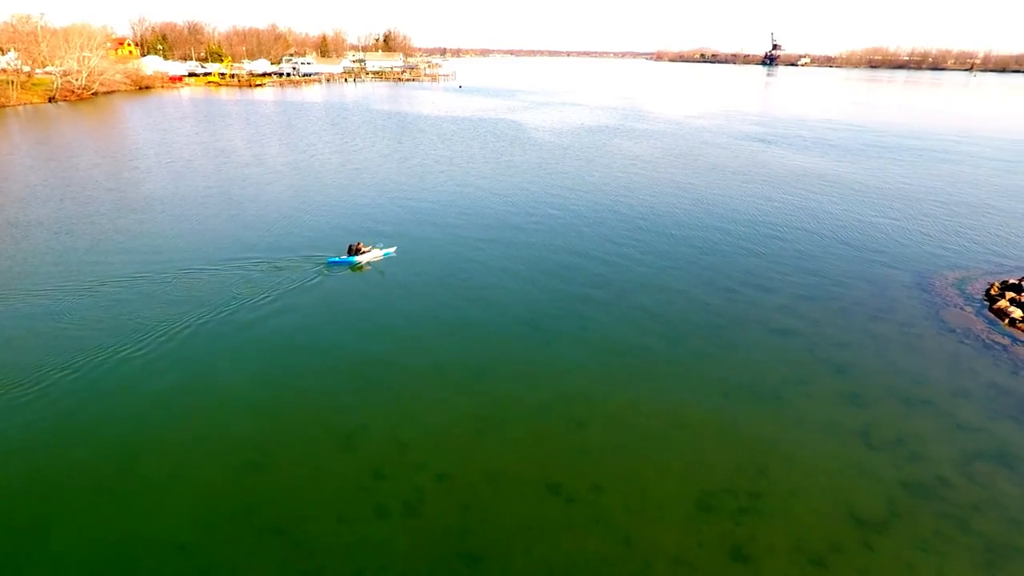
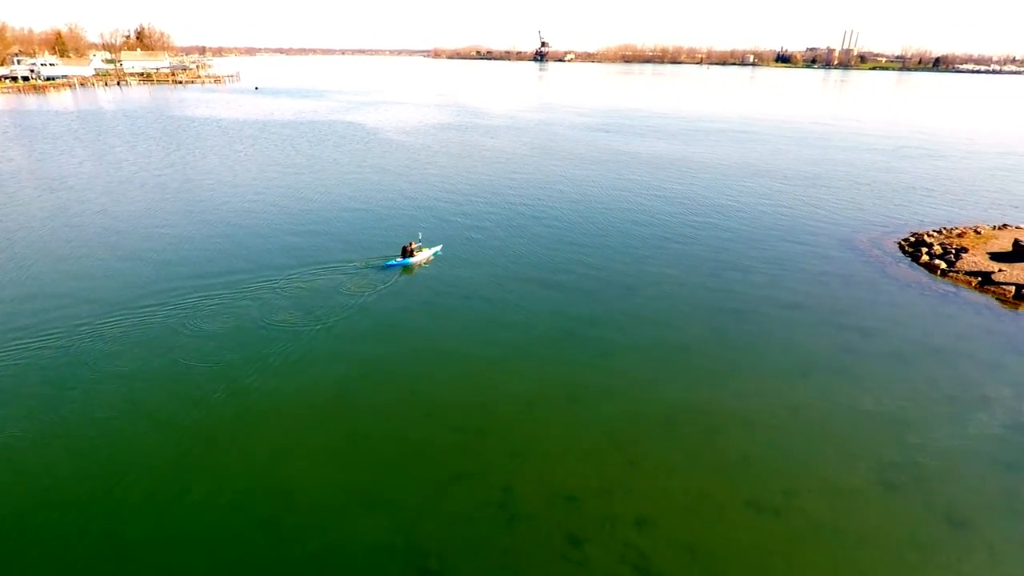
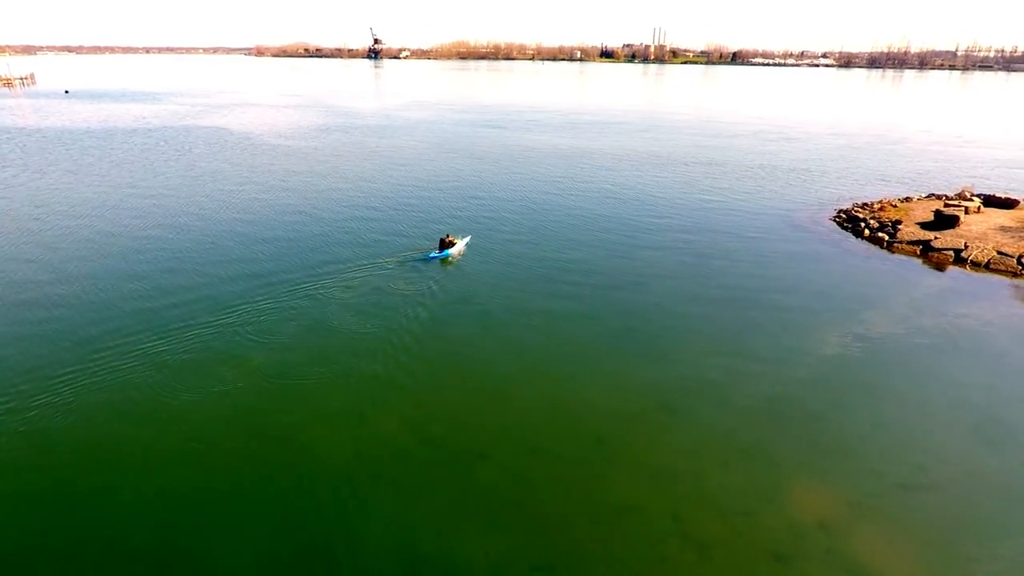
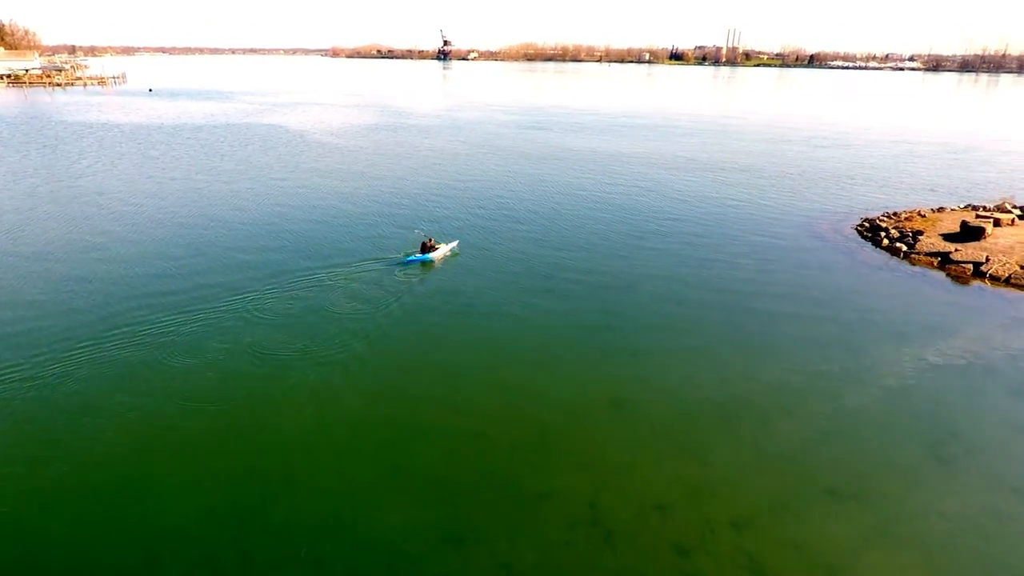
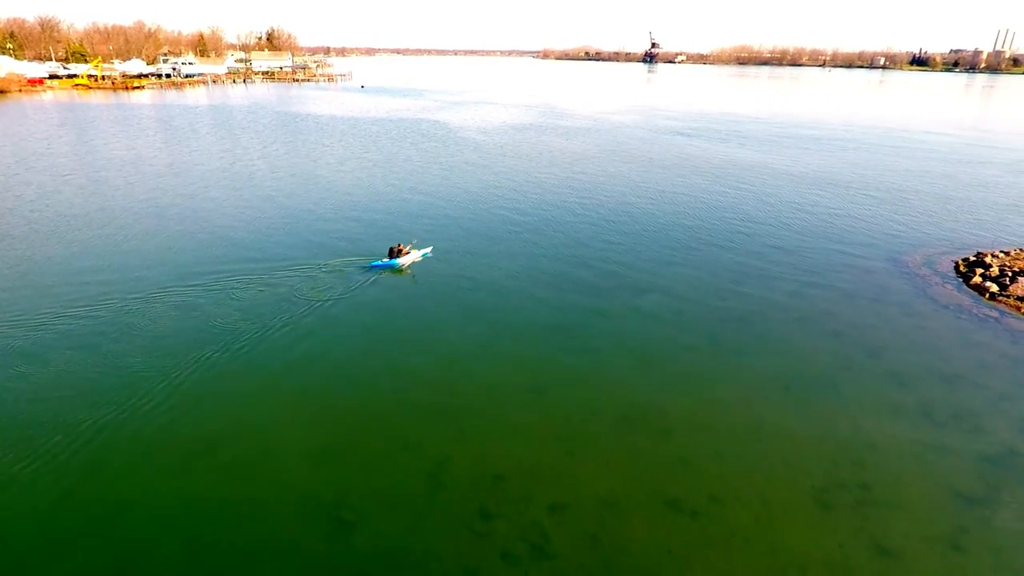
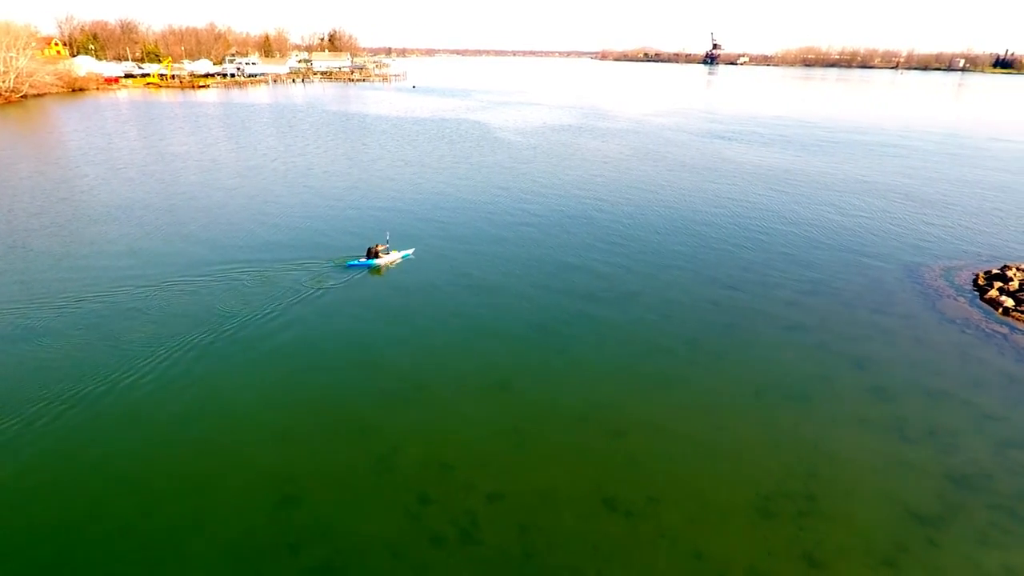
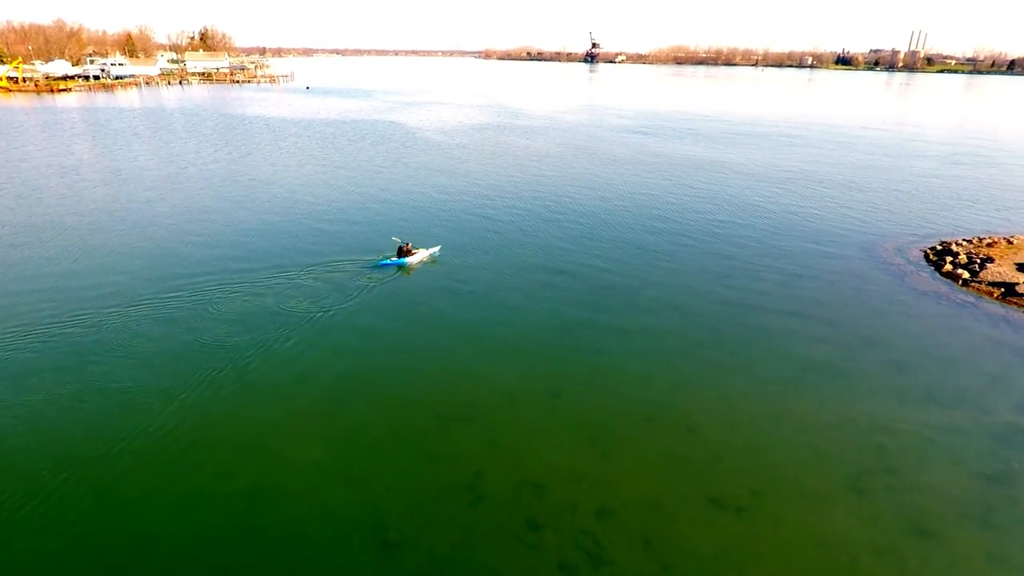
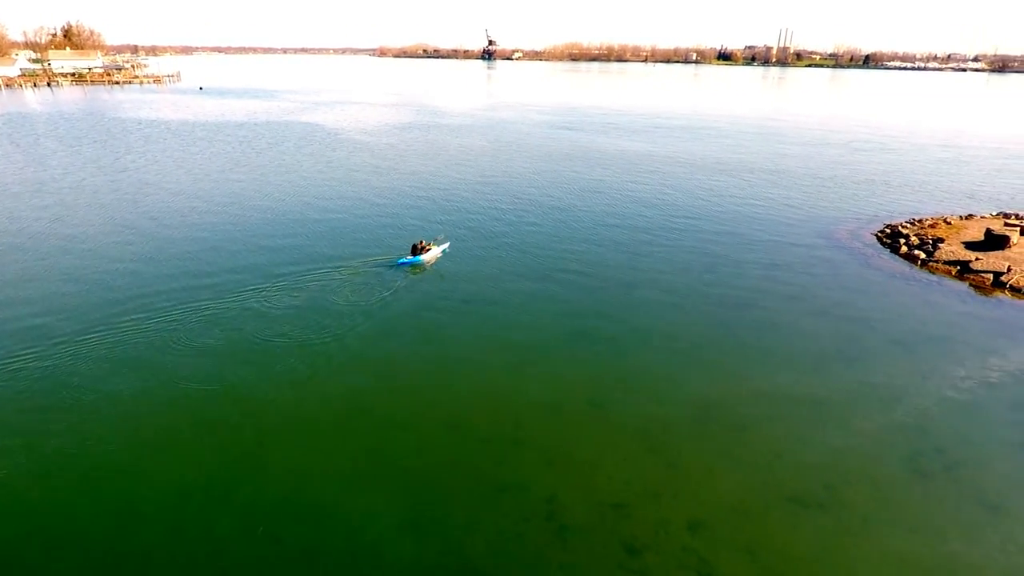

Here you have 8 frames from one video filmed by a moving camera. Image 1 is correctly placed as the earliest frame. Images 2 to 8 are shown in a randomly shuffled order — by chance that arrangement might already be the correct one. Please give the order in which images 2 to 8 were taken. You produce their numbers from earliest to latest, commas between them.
6, 5, 7, 2, 8, 4, 3
